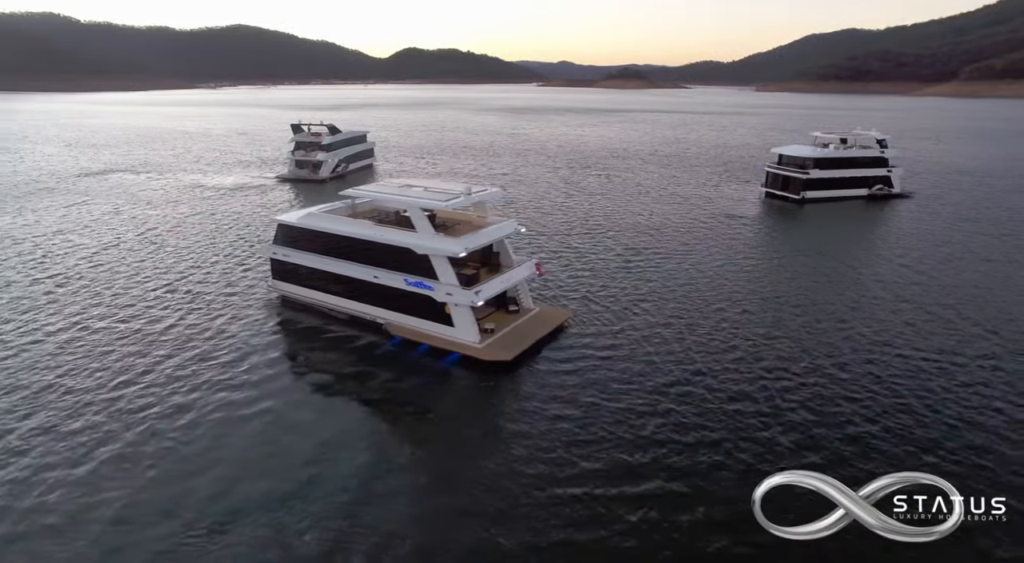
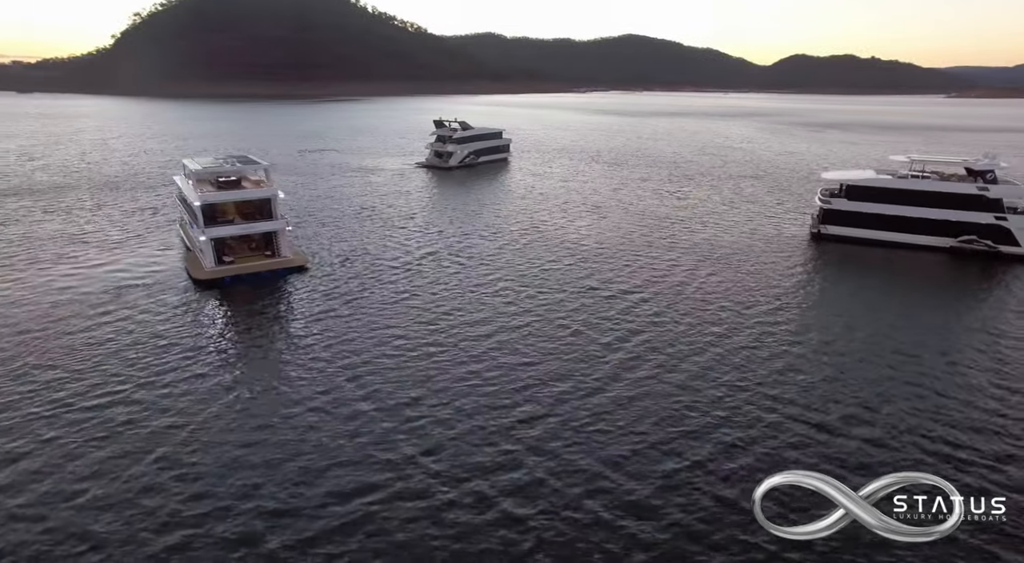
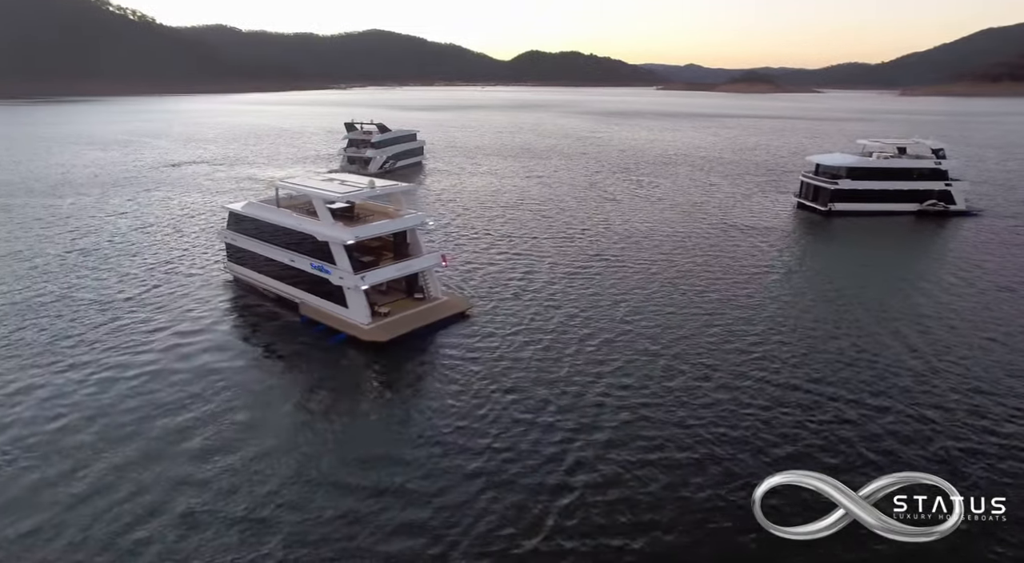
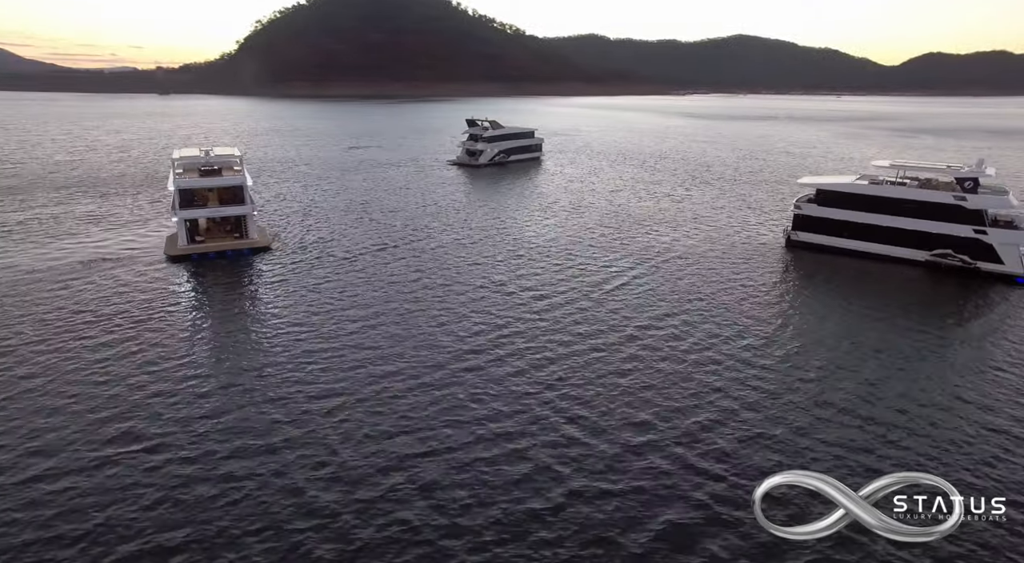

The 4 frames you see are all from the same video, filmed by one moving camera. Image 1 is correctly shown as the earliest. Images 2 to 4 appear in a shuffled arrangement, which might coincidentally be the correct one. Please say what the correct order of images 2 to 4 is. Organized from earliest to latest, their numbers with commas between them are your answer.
3, 2, 4
